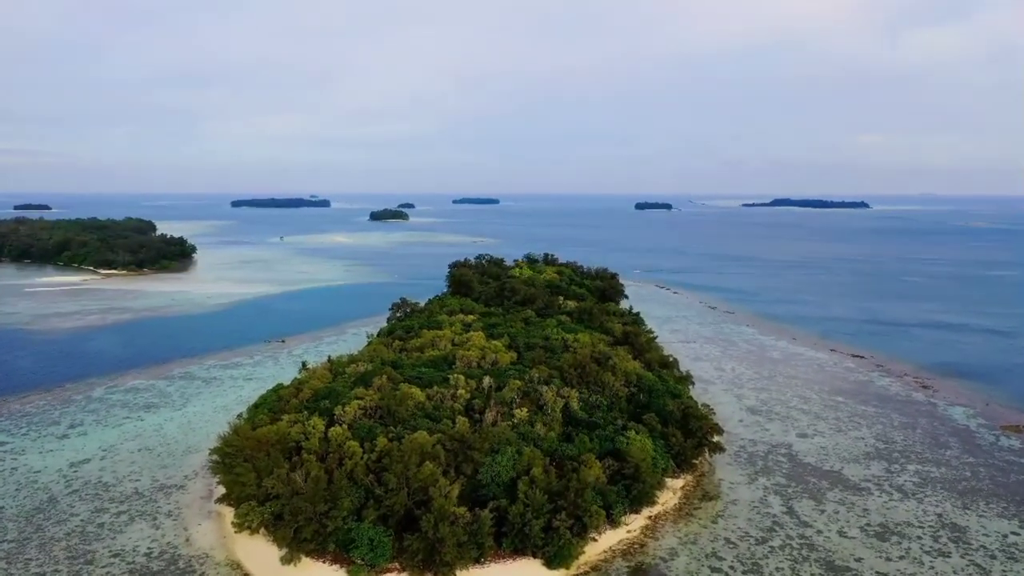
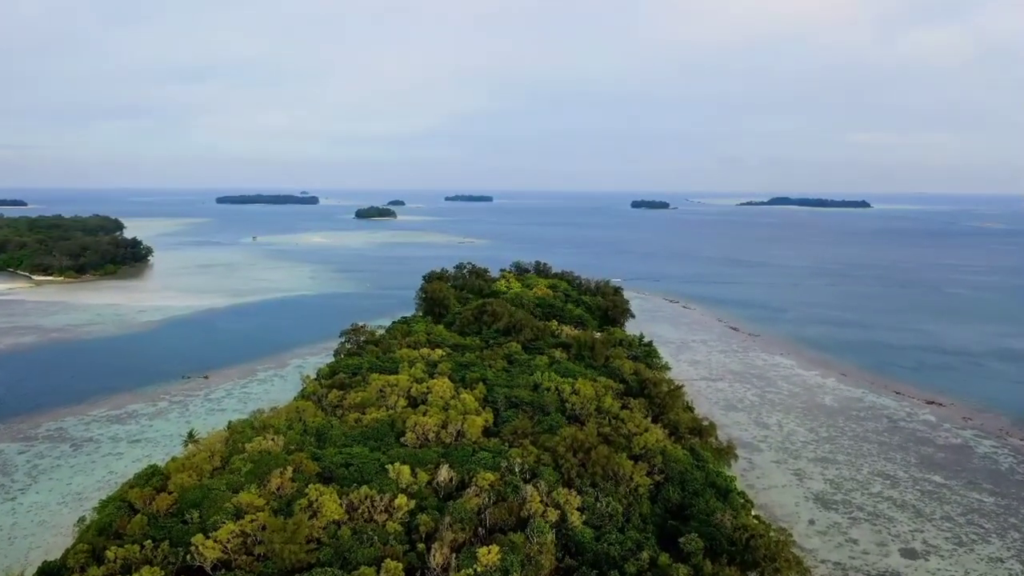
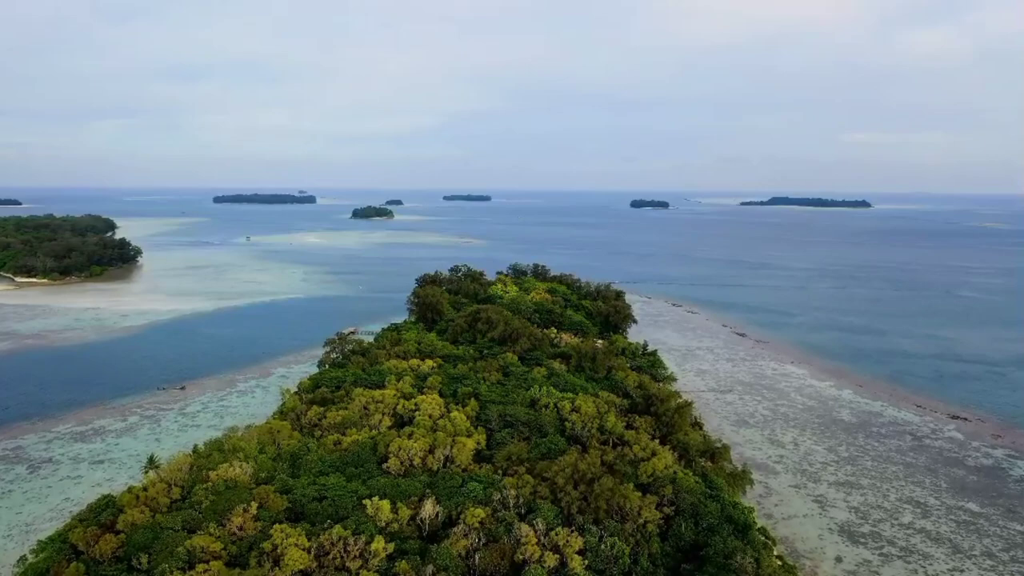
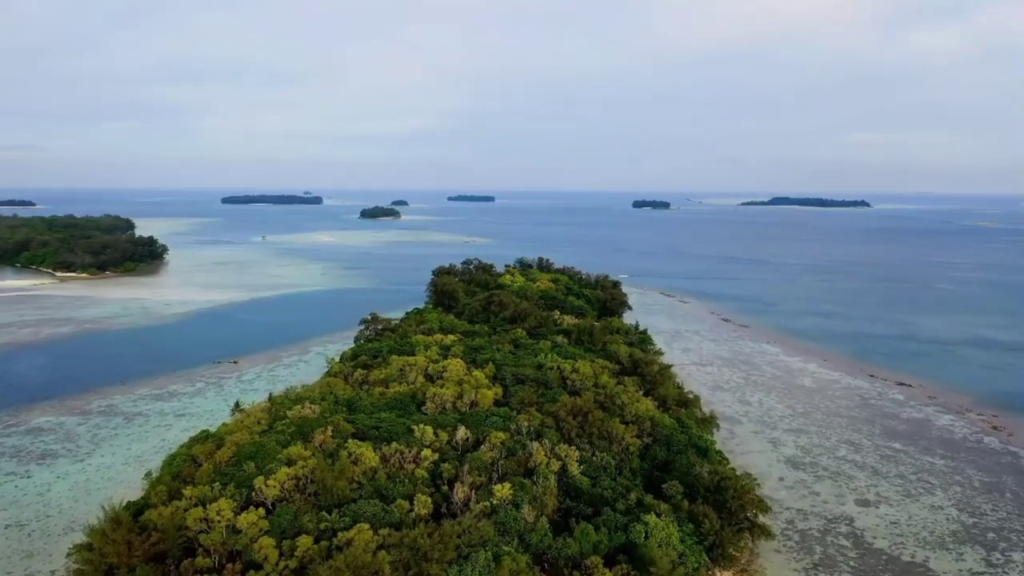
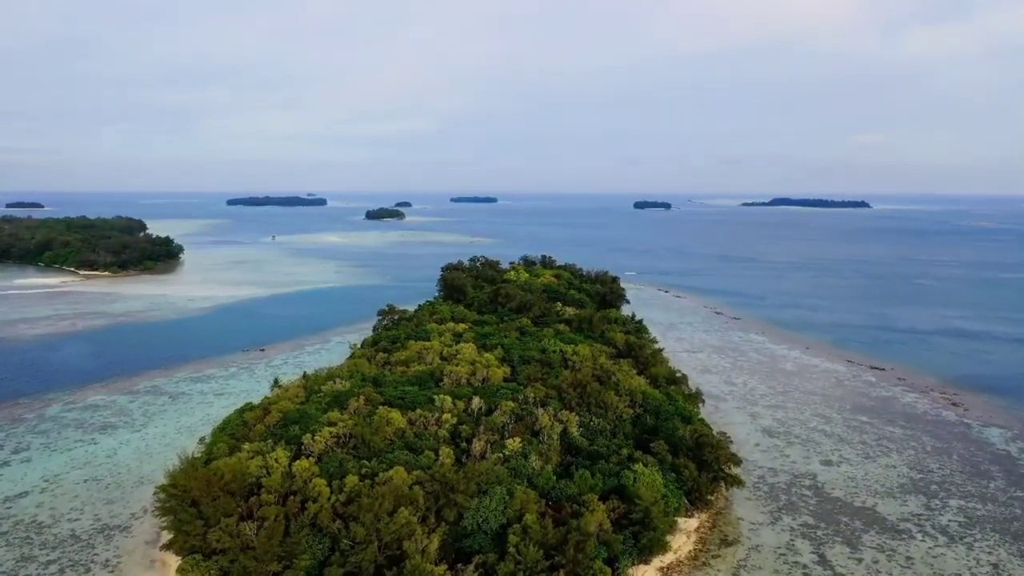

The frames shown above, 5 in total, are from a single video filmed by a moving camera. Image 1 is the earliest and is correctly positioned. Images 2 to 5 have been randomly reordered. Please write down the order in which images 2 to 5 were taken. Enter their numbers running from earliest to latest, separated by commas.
5, 4, 2, 3
